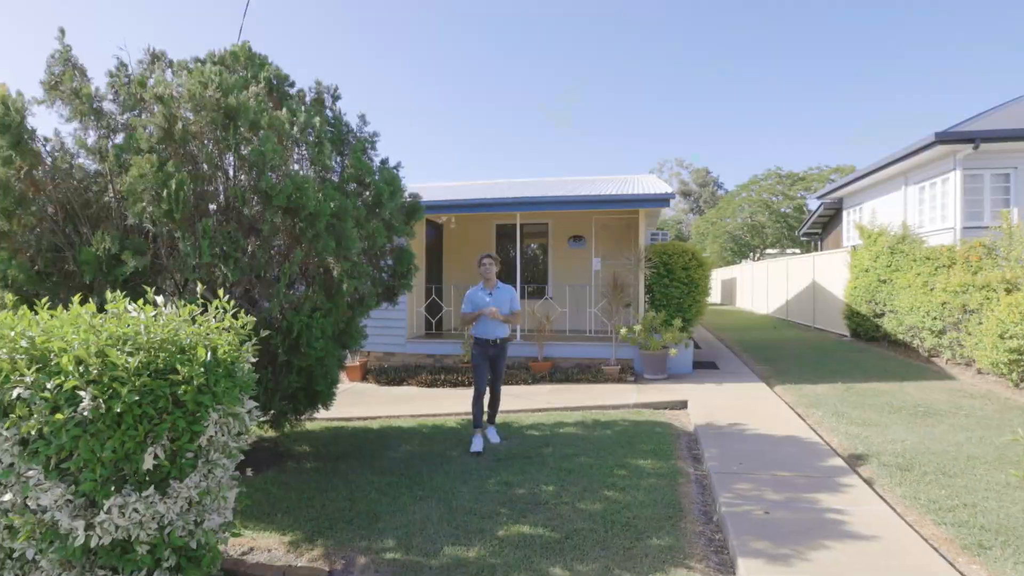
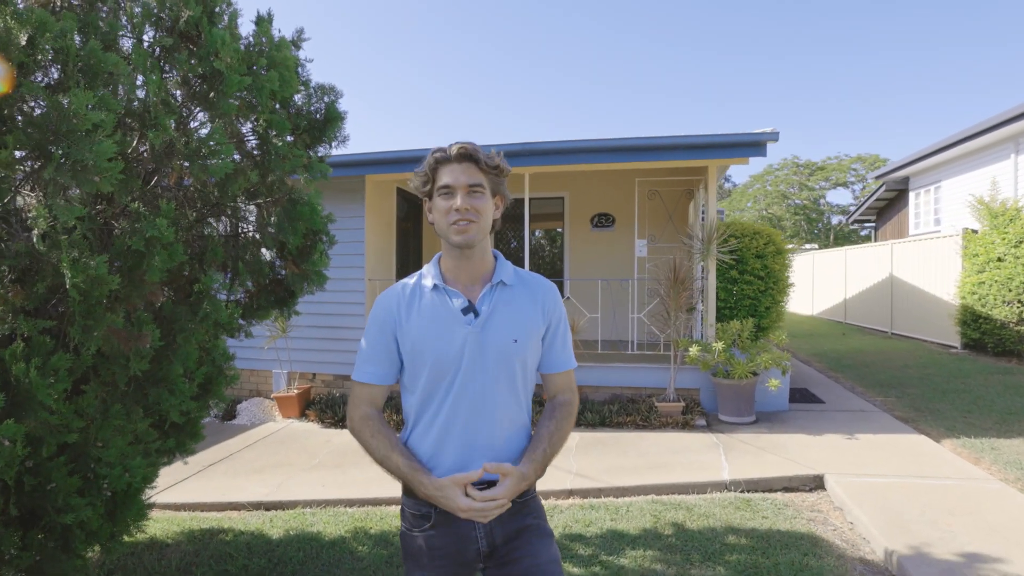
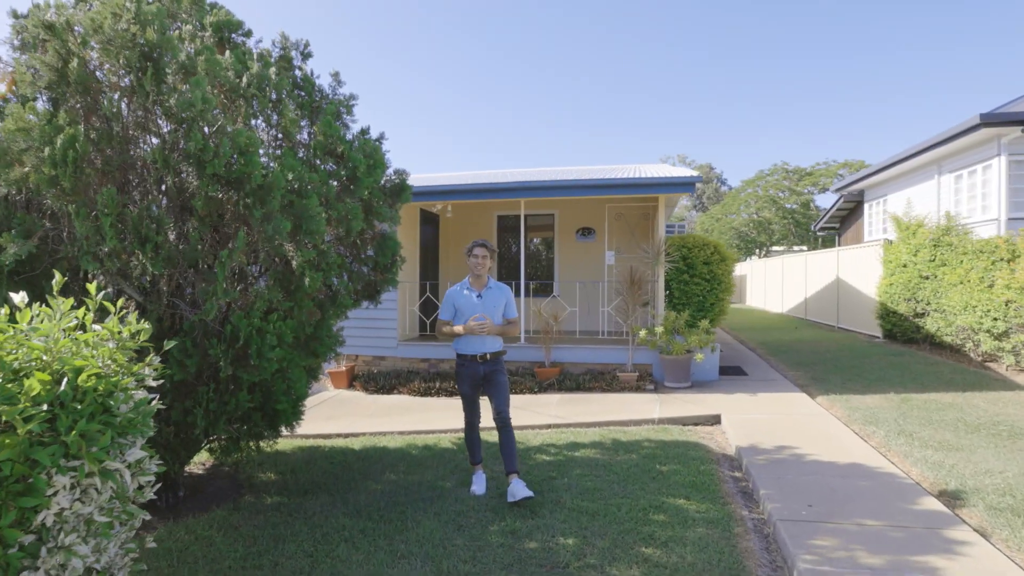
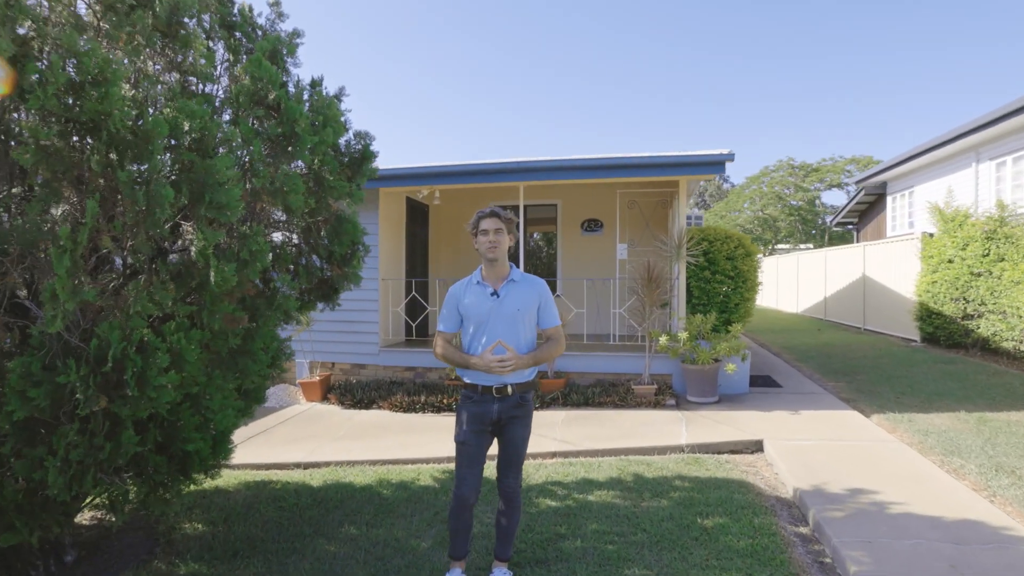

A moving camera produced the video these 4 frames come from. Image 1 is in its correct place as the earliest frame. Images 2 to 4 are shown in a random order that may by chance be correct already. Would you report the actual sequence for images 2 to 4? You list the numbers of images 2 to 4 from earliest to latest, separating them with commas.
3, 4, 2
